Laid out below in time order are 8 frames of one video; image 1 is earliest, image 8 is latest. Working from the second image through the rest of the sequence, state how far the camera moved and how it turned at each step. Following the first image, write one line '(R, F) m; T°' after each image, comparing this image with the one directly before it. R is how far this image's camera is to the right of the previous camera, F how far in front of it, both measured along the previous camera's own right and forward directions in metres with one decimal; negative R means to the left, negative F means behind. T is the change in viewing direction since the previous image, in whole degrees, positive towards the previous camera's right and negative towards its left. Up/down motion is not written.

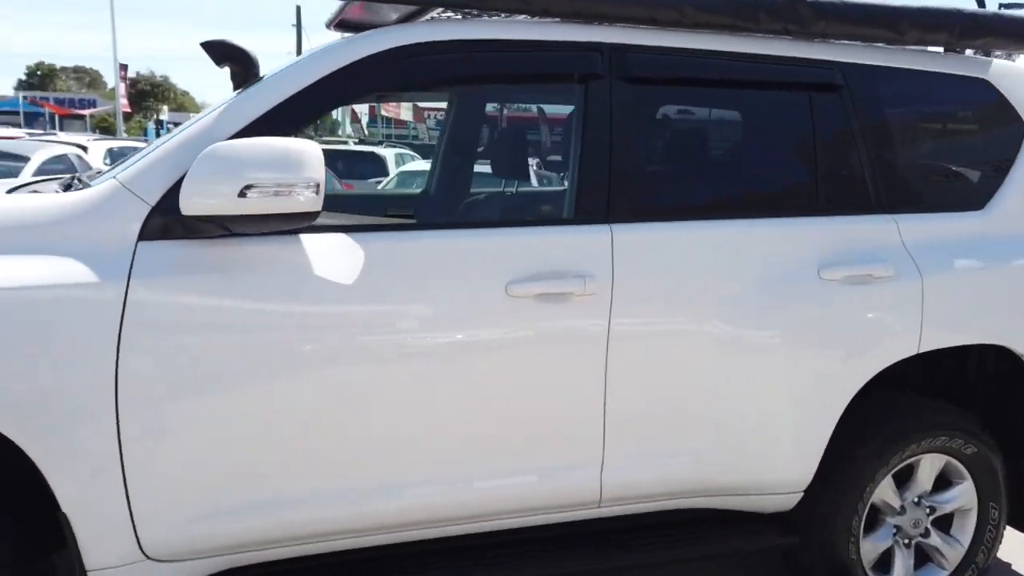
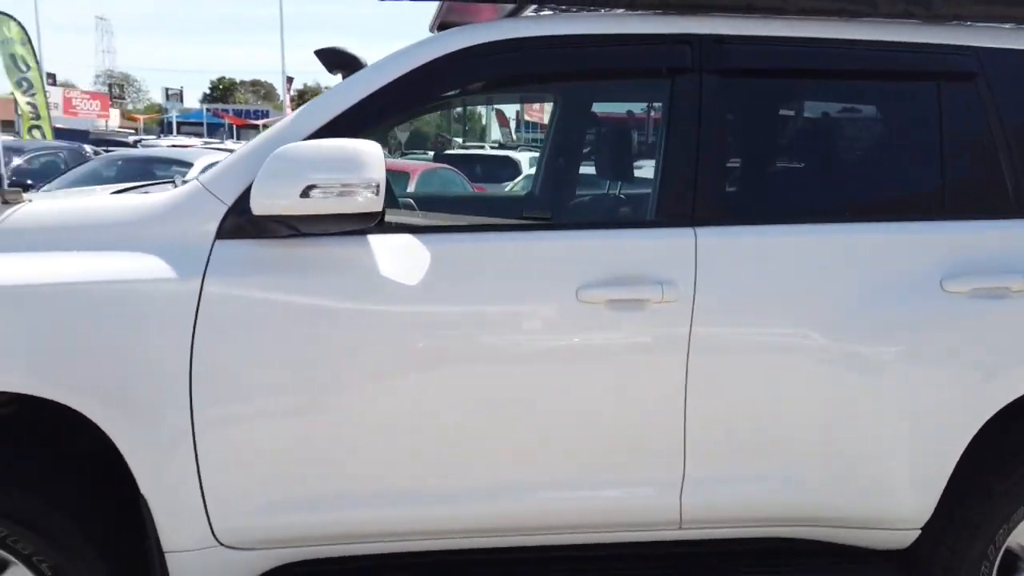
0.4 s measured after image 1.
(+0.2, +0.1) m; -10°
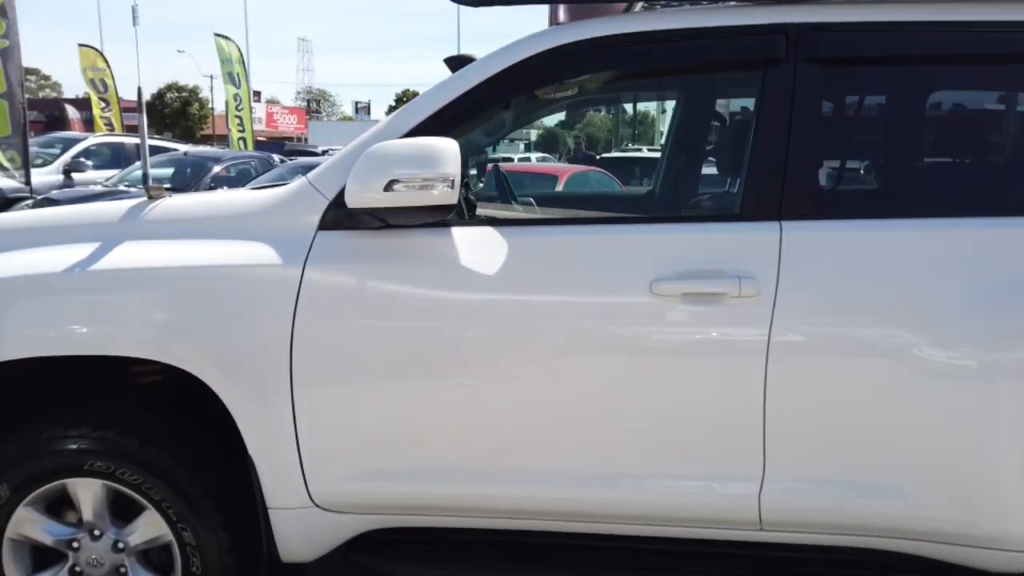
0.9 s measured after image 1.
(+0.3, 0.0) m; -12°
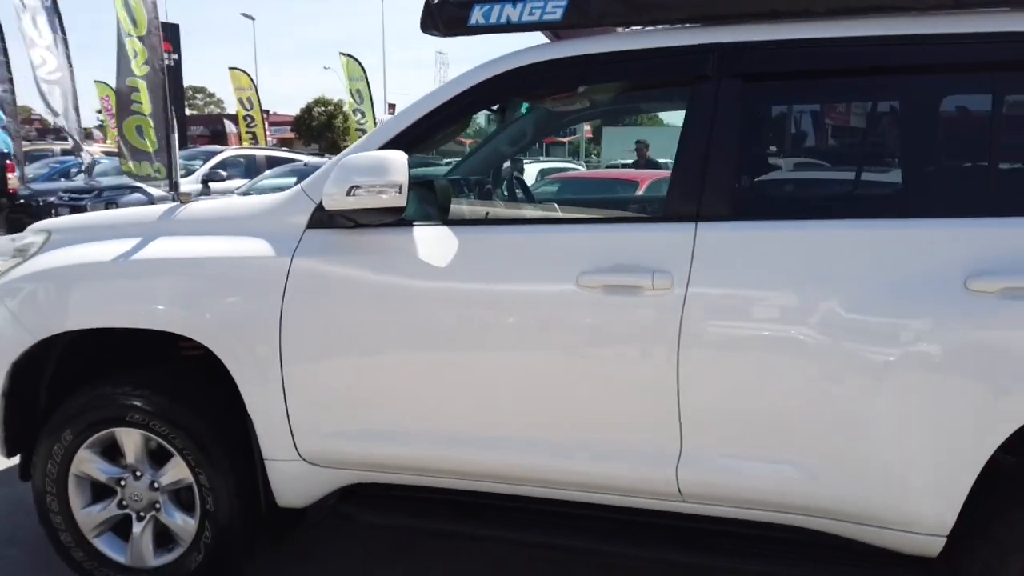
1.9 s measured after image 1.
(+0.6, -0.3) m; -9°
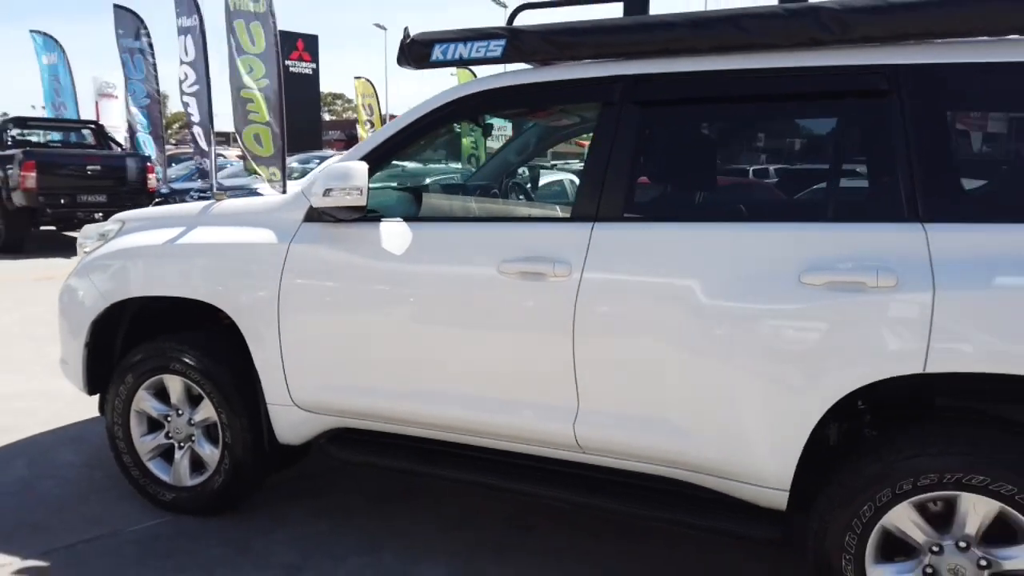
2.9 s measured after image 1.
(+0.7, -0.5) m; -9°
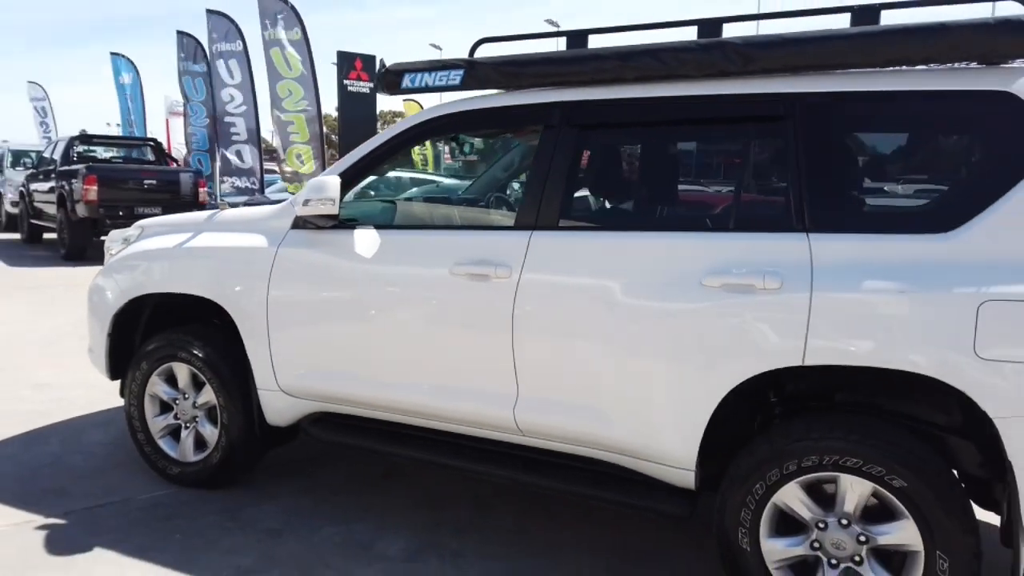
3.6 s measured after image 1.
(+0.4, -0.4) m; -4°
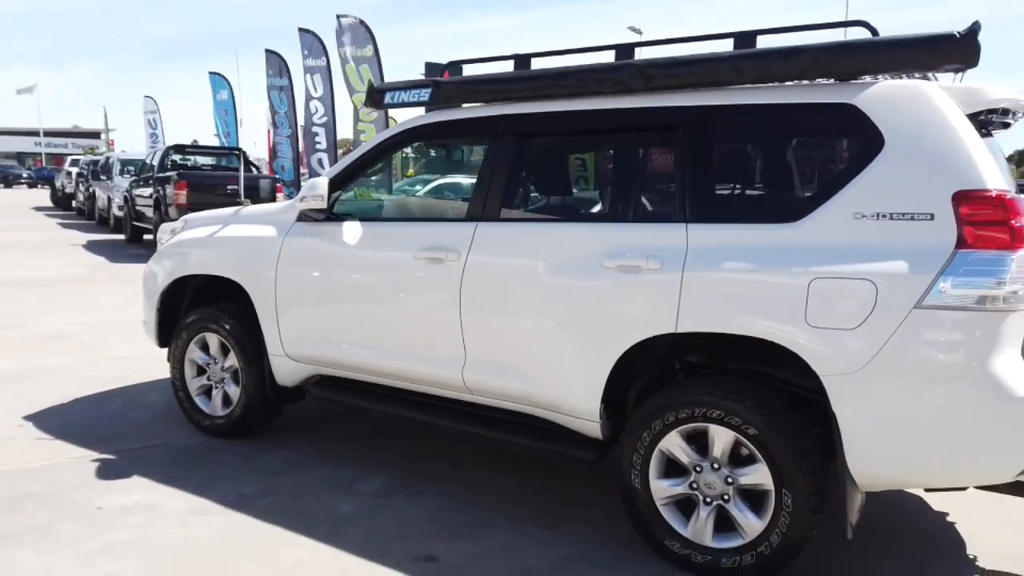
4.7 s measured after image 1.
(+0.7, -0.6) m; -6°
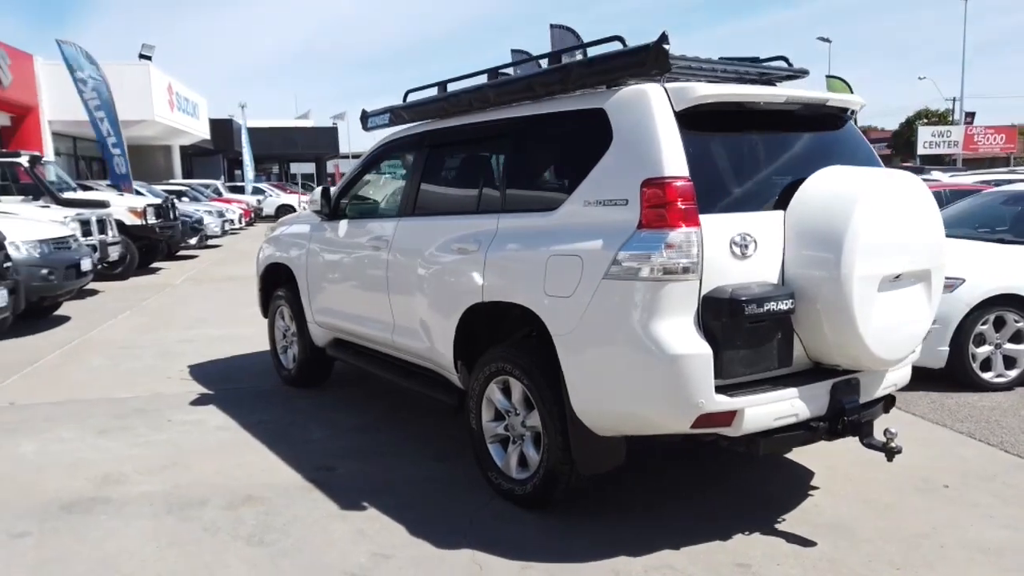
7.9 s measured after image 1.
(+2.4, -0.4) m; -22°
